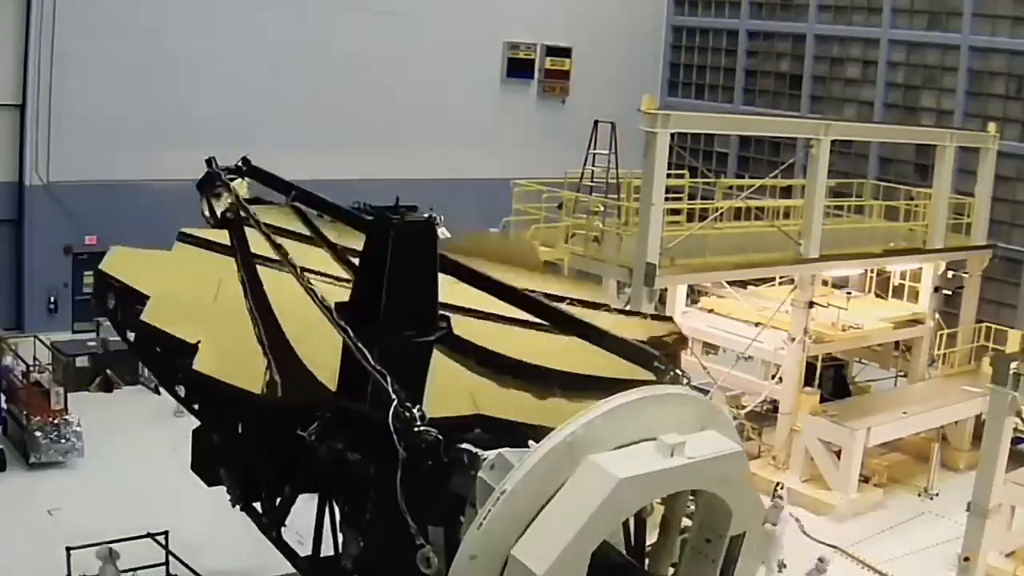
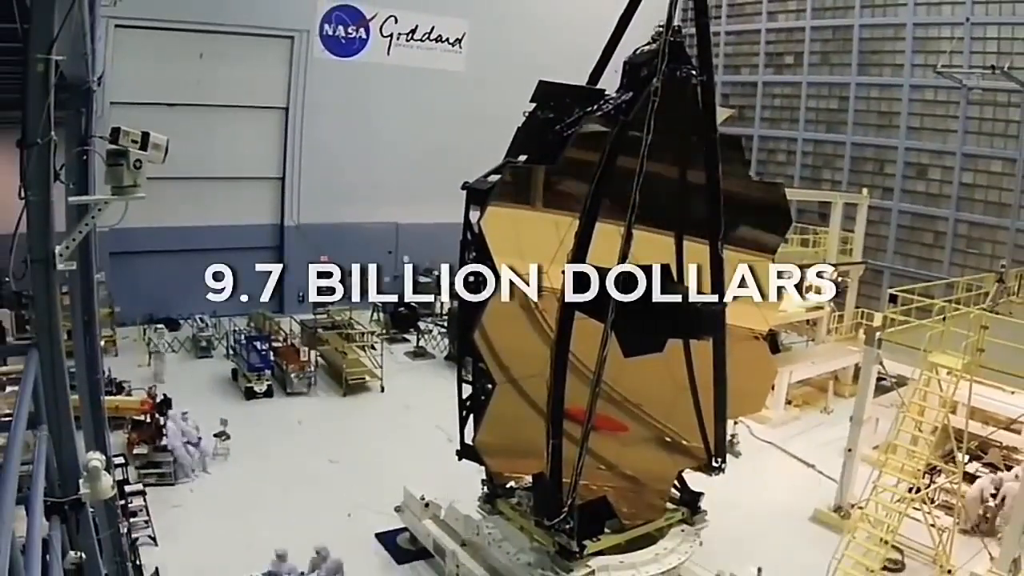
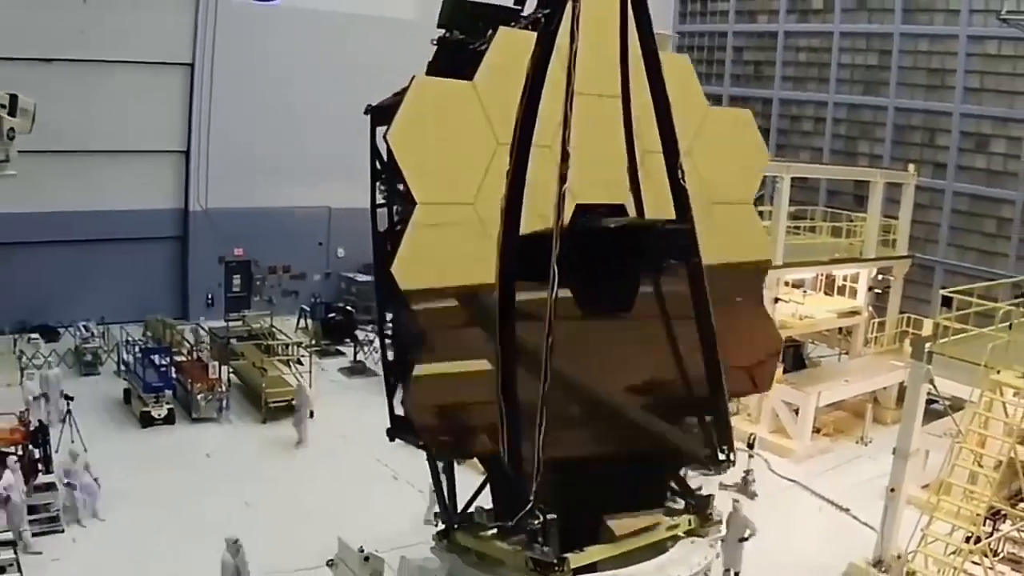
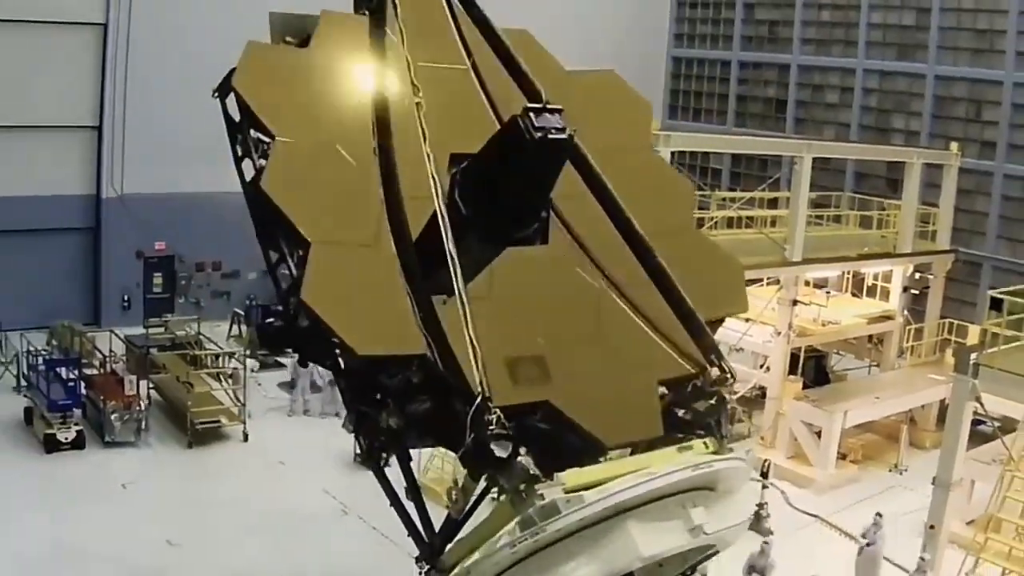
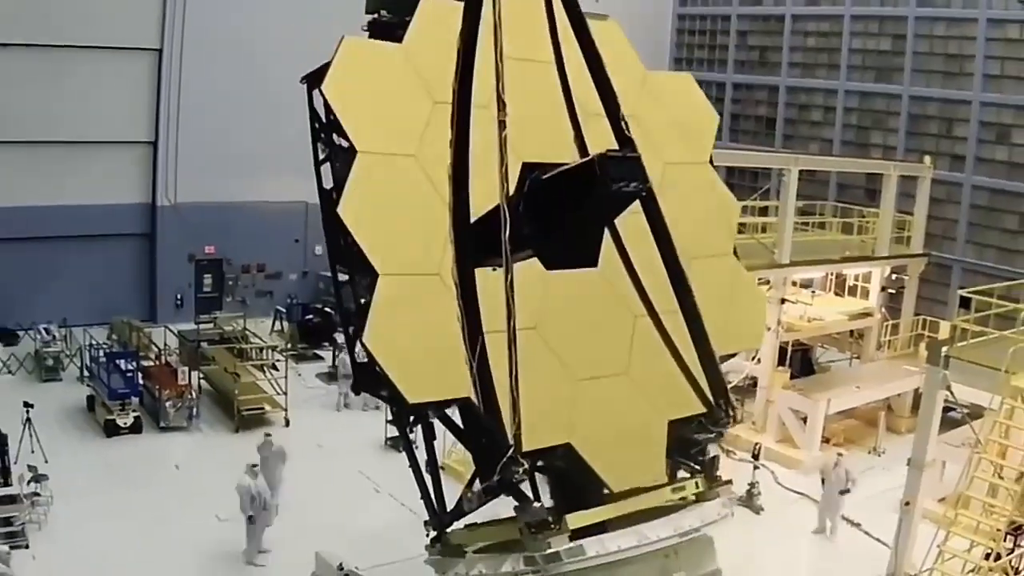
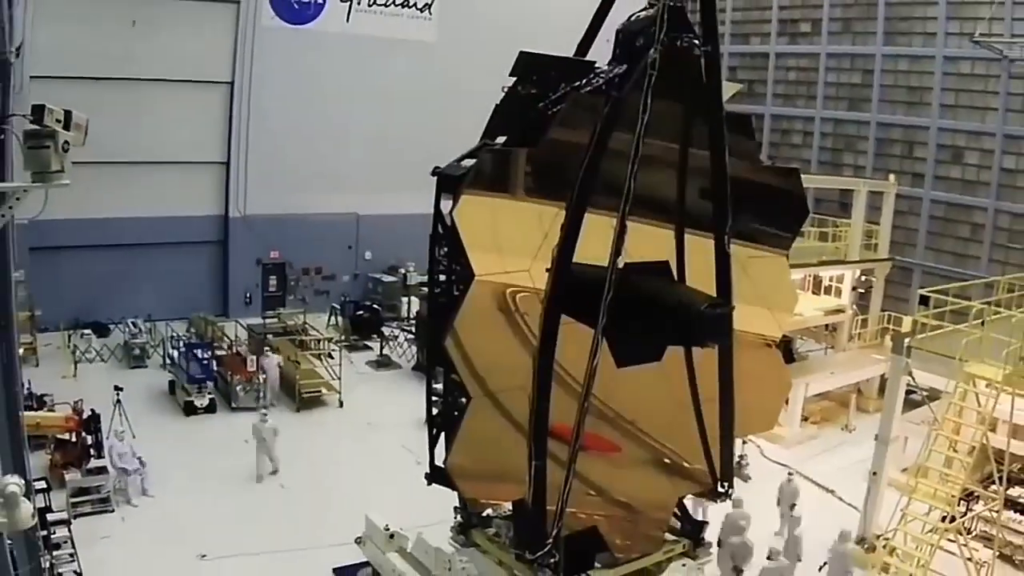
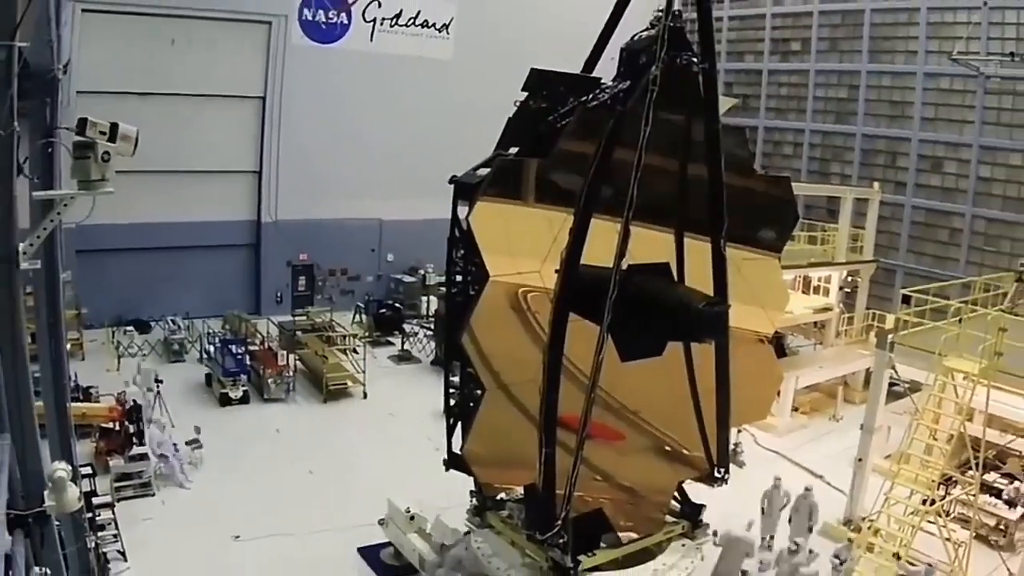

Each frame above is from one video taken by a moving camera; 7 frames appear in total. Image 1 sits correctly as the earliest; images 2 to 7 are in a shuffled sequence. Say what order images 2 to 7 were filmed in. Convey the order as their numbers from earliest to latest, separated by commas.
4, 5, 3, 6, 7, 2
